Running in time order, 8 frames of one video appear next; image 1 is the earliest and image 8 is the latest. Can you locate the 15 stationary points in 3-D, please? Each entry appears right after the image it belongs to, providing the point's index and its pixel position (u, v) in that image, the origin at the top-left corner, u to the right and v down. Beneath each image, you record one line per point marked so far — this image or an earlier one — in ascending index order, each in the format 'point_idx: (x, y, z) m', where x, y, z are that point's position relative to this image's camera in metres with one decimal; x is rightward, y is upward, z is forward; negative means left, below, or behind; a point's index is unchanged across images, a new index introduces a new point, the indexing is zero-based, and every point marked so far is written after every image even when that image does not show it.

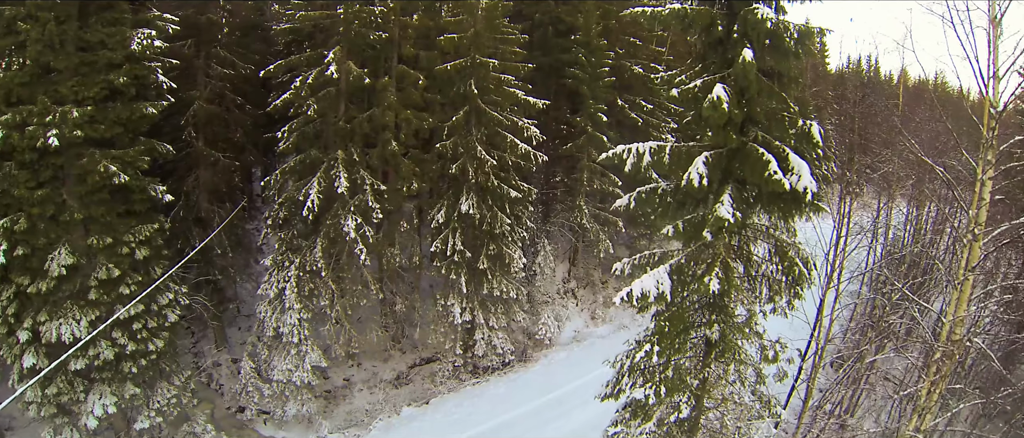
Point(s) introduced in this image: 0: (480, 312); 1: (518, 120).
0: (-1.0, -2.7, +15.1) m
1: (+0.2, +2.8, +14.5) m
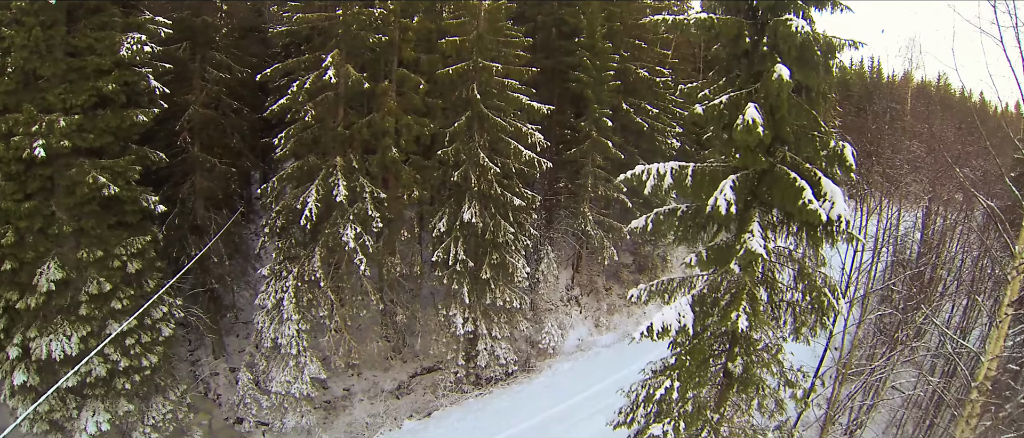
0: (-0.9, -3.0, +14.8) m
1: (+0.3, +2.5, +14.2) m
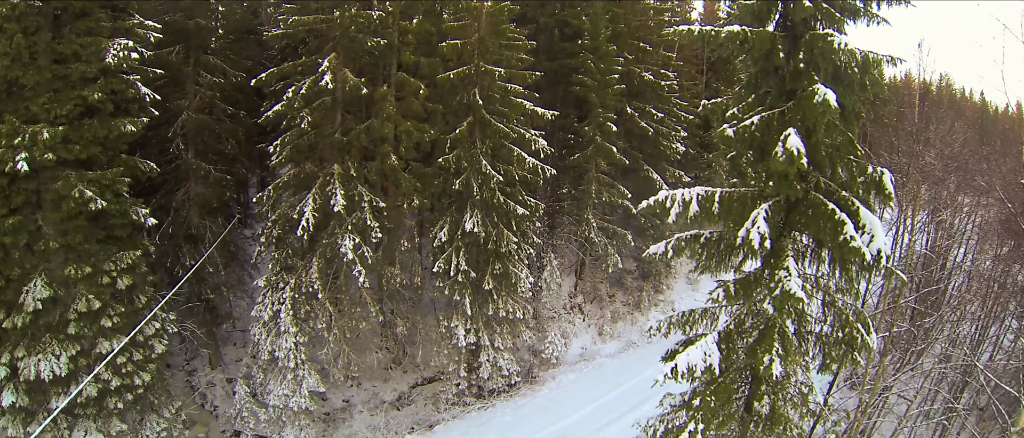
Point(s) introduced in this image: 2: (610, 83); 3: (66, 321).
0: (-0.8, -3.2, +14.4) m
1: (+0.4, +2.3, +13.8) m
2: (+2.9, +4.0, +15.1) m
3: (-9.0, -2.1, +10.5) m
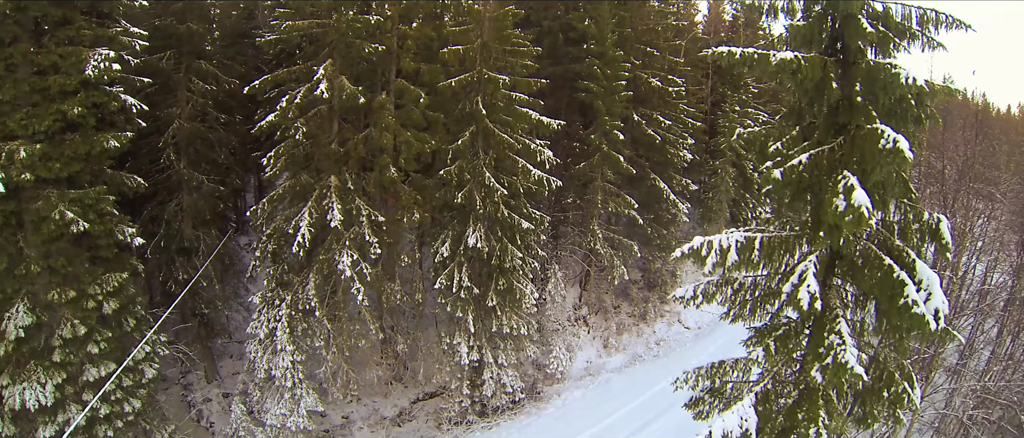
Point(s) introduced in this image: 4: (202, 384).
0: (-0.6, -3.5, +13.9) m
1: (+0.5, +1.9, +13.2) m
2: (+3.0, +3.7, +14.6) m
3: (-8.9, -2.5, +10.0) m
4: (-9.5, -5.1, +15.9) m
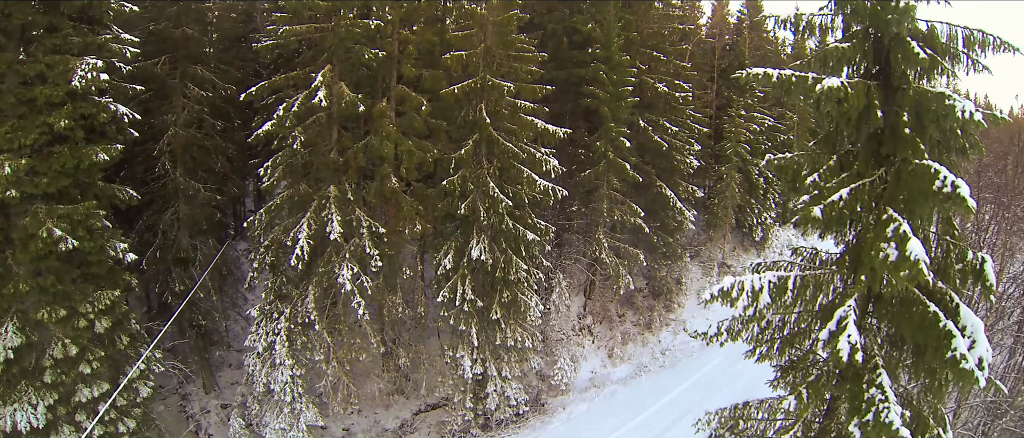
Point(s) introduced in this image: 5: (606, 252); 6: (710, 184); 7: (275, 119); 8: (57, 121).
0: (-0.5, -3.8, +13.7) m
1: (+0.6, +1.7, +12.9) m
2: (+3.1, +3.4, +14.3) m
3: (-8.8, -2.8, +9.7) m
4: (-9.4, -5.3, +15.6) m
5: (+2.8, -1.0, +15.5) m
6: (+7.7, +1.3, +20.0) m
7: (-5.4, +2.3, +11.7) m
8: (-8.2, +1.8, +9.3) m
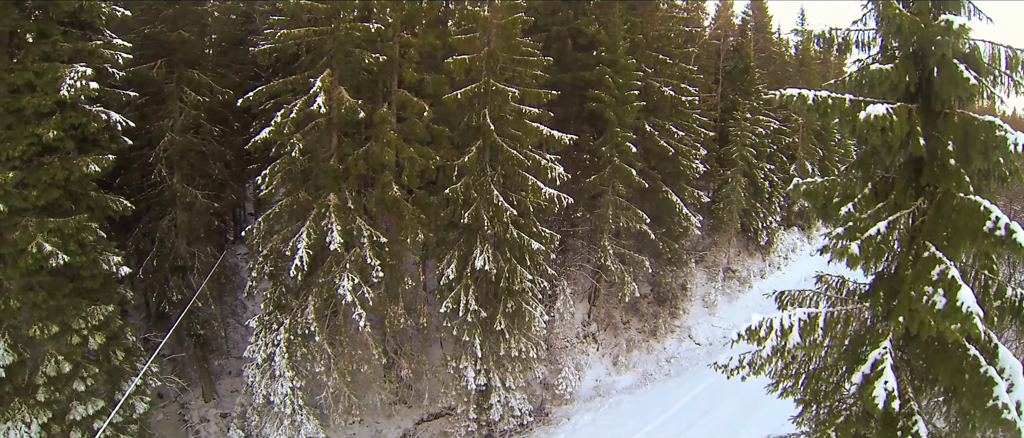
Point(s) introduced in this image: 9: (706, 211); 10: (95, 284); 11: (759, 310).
0: (-0.4, -4.0, +13.4) m
1: (+0.7, +1.5, +12.6) m
2: (+3.1, +3.2, +14.0) m
3: (-8.7, -3.0, +9.4) m
4: (-9.3, -5.5, +15.3) m
5: (+2.9, -1.2, +15.2) m
6: (+7.7, +1.2, +19.7) m
7: (-5.3, +2.0, +11.4) m
8: (-8.1, +1.5, +9.1) m
9: (+7.5, +0.3, +20.0) m
10: (-8.0, -1.2, +10.0) m
11: (+9.3, -3.5, +19.6) m
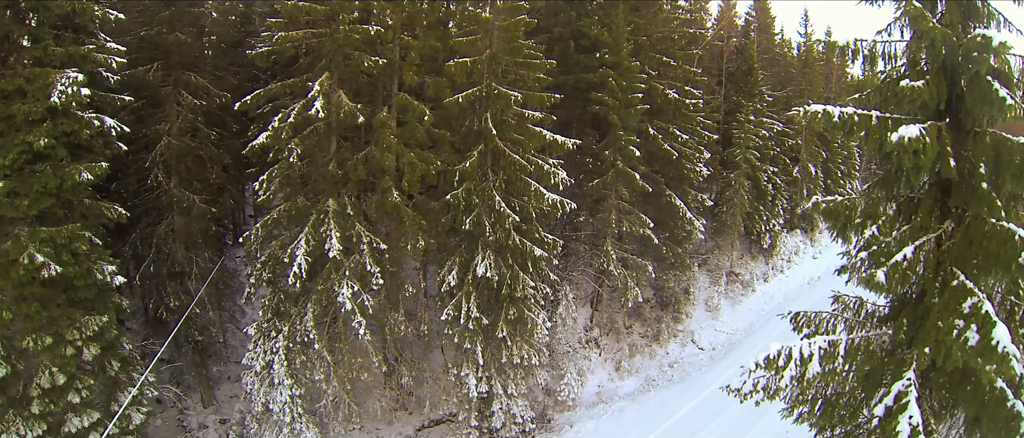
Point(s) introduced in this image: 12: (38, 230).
0: (-0.4, -4.2, +13.2) m
1: (+0.8, +1.3, +12.4) m
2: (+3.2, +3.1, +13.8) m
3: (-8.6, -3.2, +9.2) m
4: (-9.2, -5.7, +15.2) m
5: (+3.0, -1.3, +15.0) m
6: (+7.8, +1.1, +19.5) m
7: (-5.2, +1.9, +11.2) m
8: (-8.0, +1.3, +8.9) m
9: (+7.6, +0.2, +19.8) m
10: (-8.0, -1.4, +9.9) m
11: (+9.4, -3.6, +19.4) m
12: (-8.2, -0.2, +9.0) m
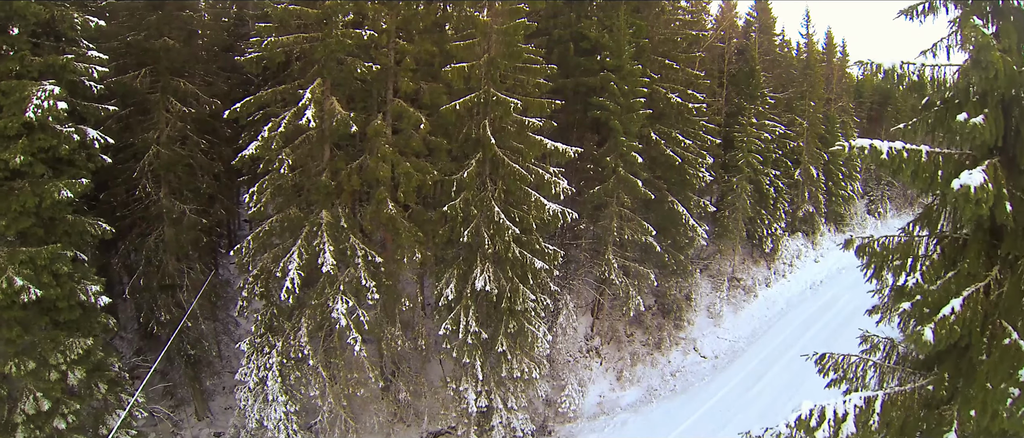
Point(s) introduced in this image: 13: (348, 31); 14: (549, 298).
0: (-0.4, -4.4, +12.9) m
1: (+0.7, +1.1, +12.1) m
2: (+3.2, +2.9, +13.4) m
3: (-8.6, -3.5, +8.9) m
4: (-9.2, -6.0, +14.8) m
5: (+2.9, -1.5, +14.7) m
6: (+7.7, +0.9, +19.2) m
7: (-5.2, +1.6, +10.8) m
8: (-8.0, +1.0, +8.5) m
9: (+7.5, +0.1, +19.5) m
10: (-8.0, -1.7, +9.5) m
11: (+9.3, -3.7, +19.1) m
12: (-8.2, -0.6, +8.6) m
13: (-3.5, +3.9, +11.1) m
14: (+1.0, -2.1, +13.8) m
